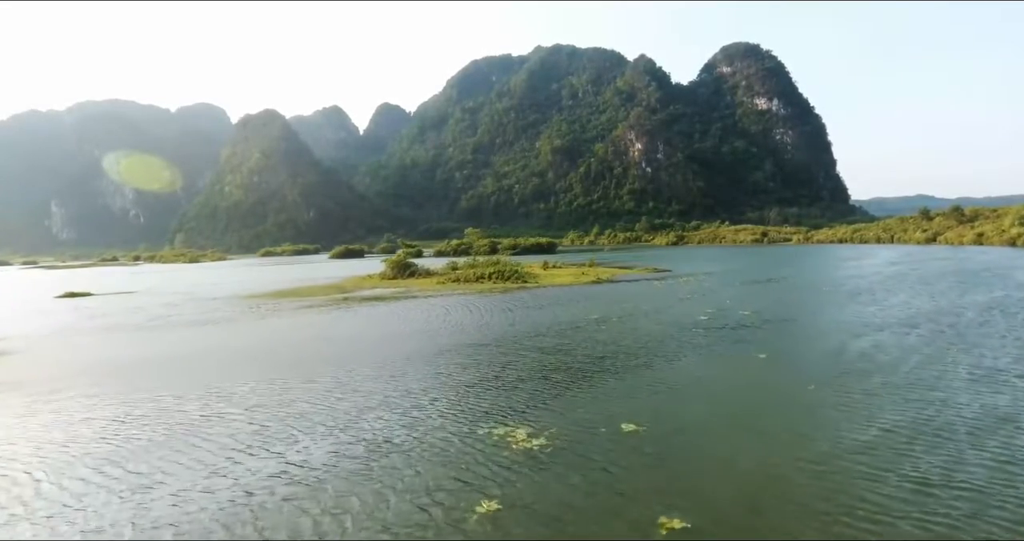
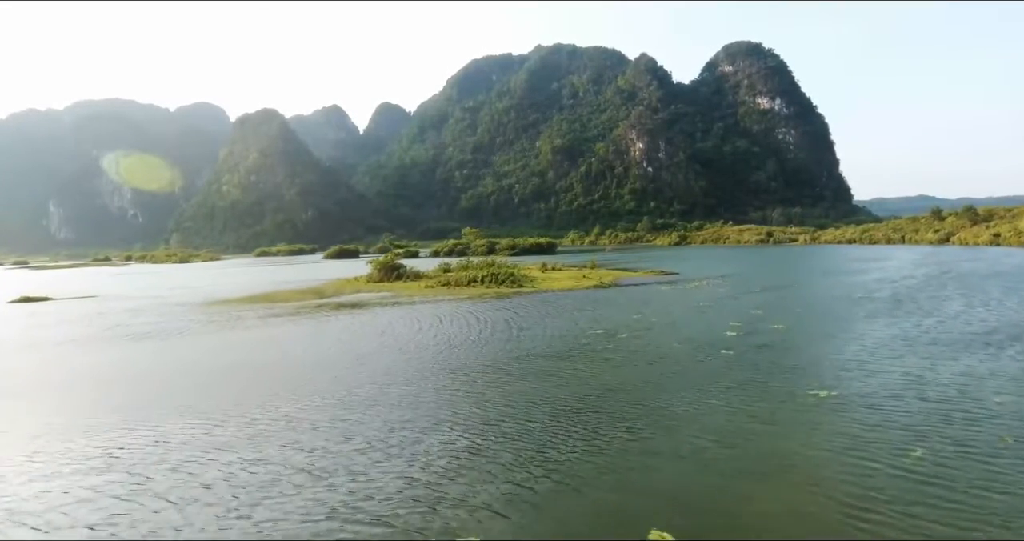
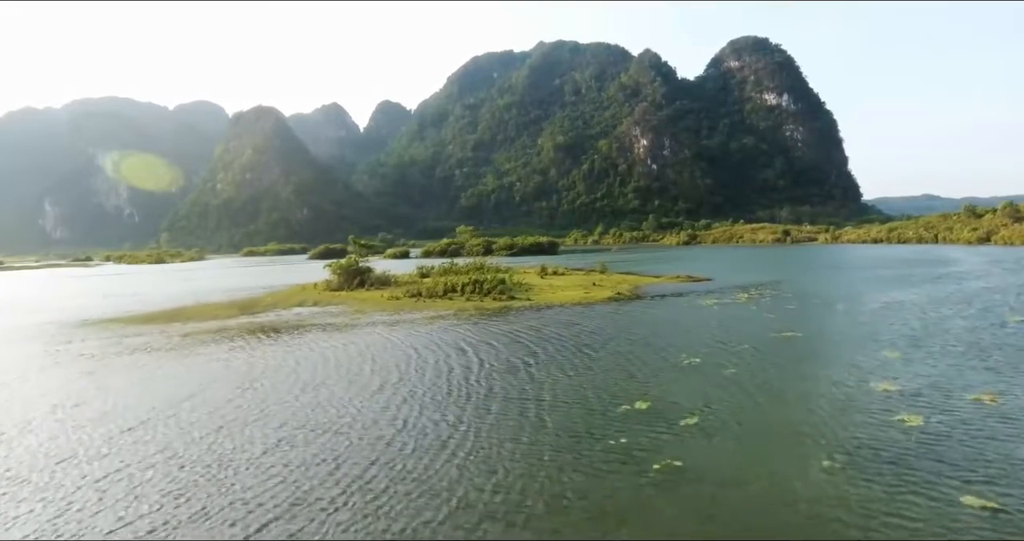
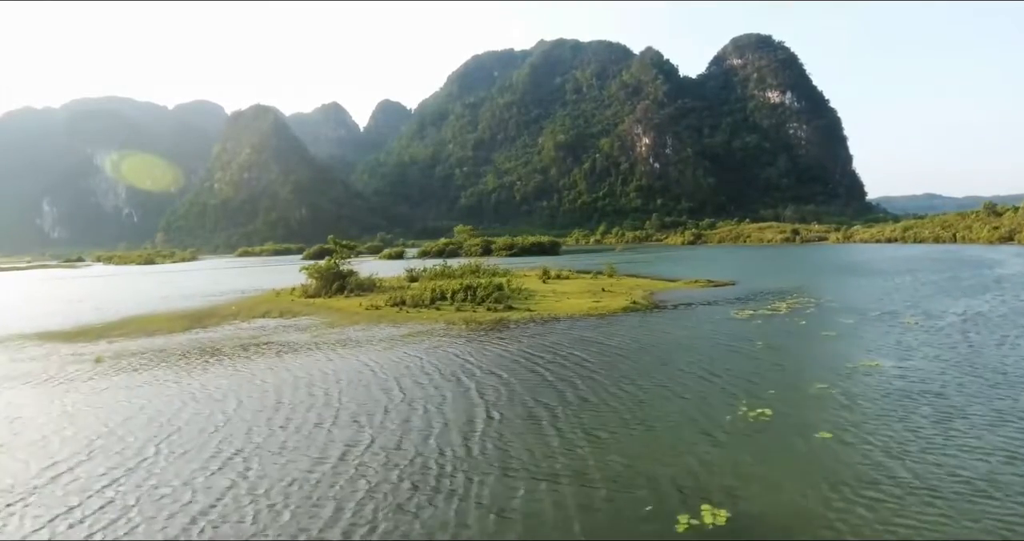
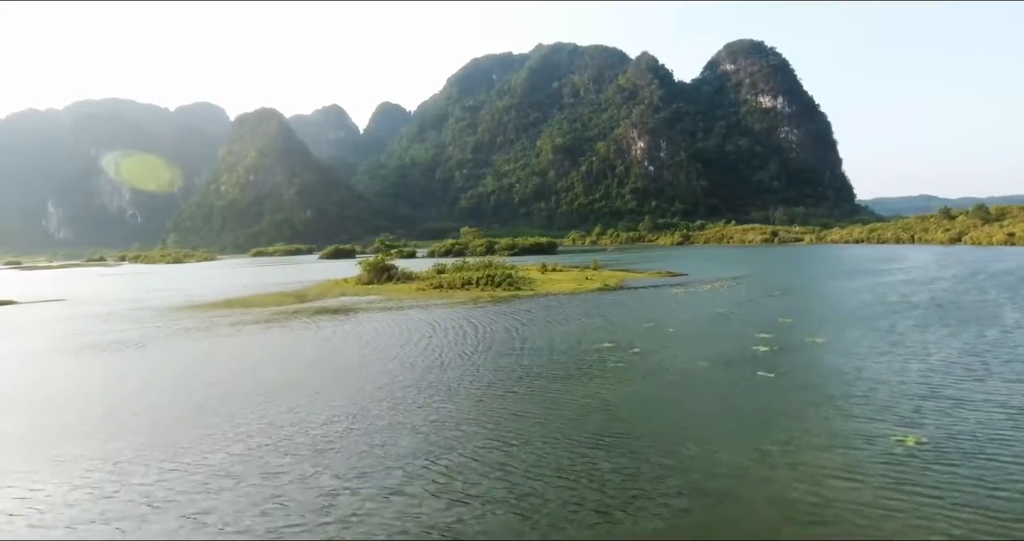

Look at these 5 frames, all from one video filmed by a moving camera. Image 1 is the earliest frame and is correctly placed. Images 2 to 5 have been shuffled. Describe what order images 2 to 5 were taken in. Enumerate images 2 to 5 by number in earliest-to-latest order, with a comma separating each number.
2, 5, 3, 4
